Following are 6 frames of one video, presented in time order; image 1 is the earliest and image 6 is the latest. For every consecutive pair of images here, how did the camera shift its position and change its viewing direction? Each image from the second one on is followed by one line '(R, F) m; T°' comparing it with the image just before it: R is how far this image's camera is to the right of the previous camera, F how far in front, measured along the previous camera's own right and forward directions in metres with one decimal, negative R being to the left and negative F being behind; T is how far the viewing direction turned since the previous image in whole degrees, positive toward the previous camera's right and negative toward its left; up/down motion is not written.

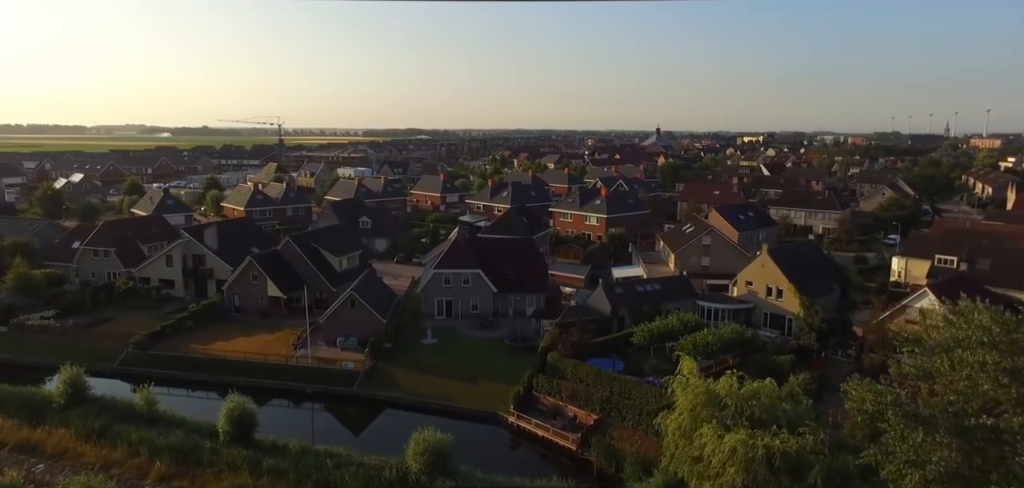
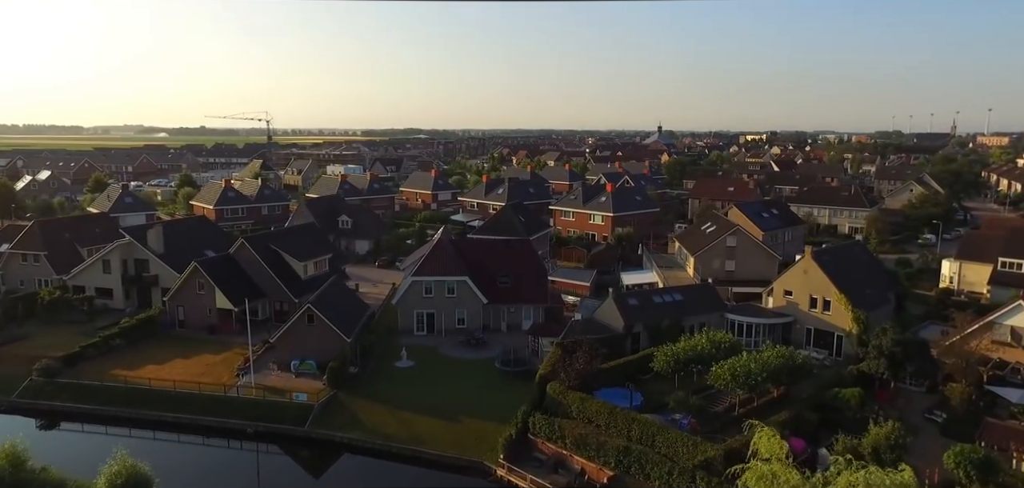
(+0.4, +6.5) m; 0°
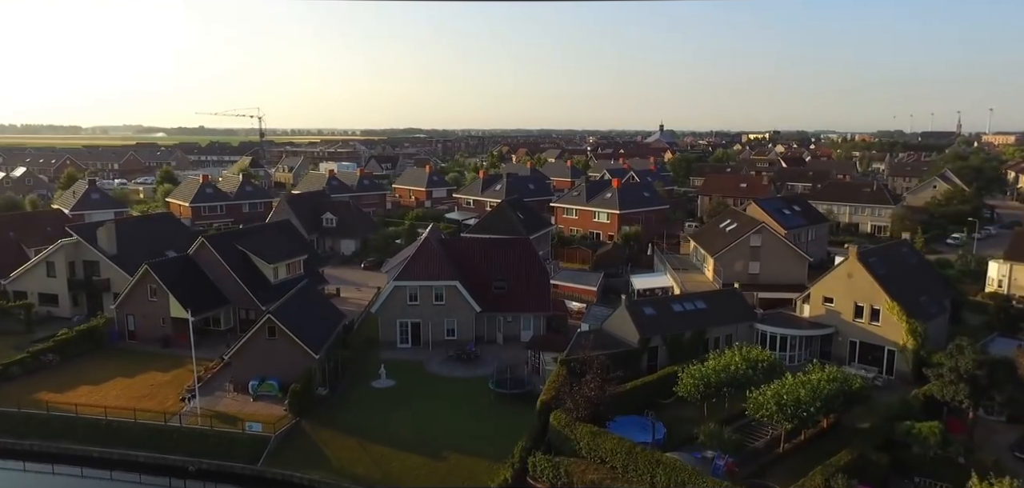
(+0.1, +4.5) m; 0°
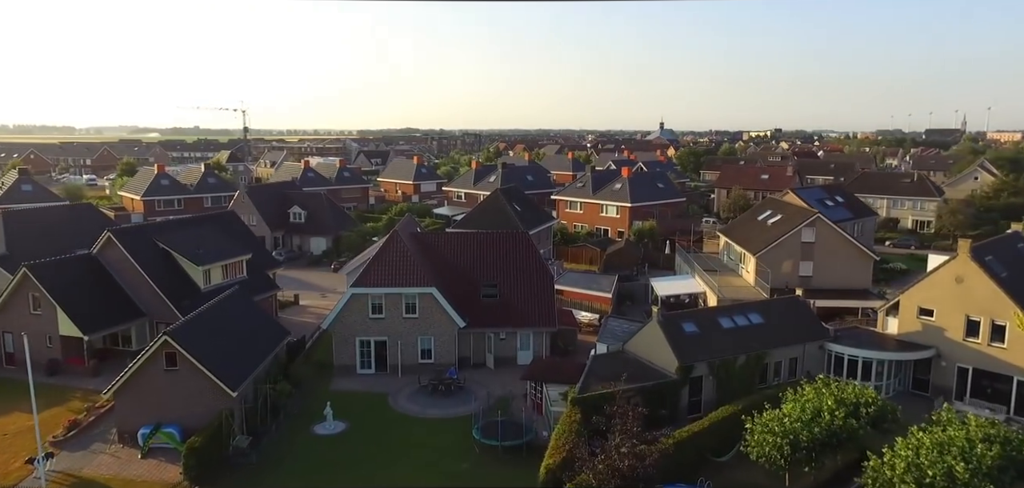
(+0.2, +7.3) m; 0°
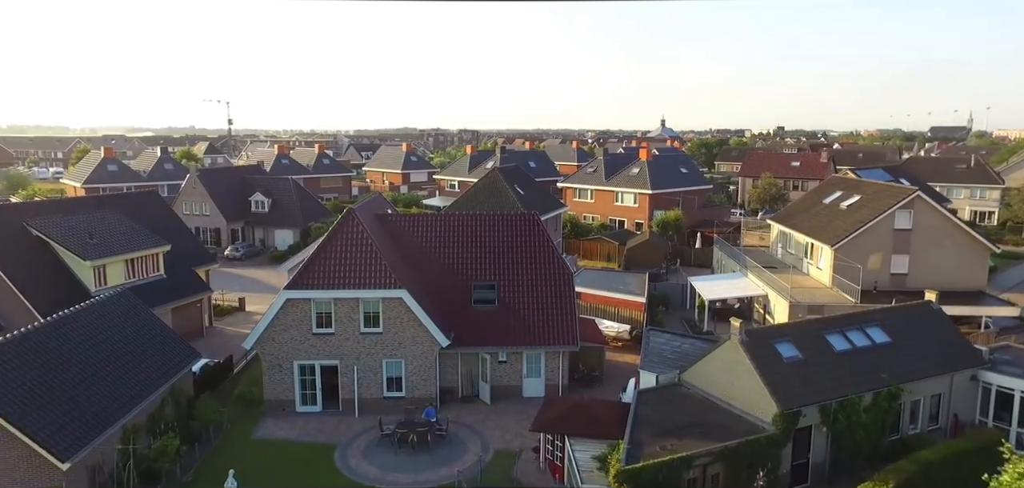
(-0.1, +7.3) m; 0°
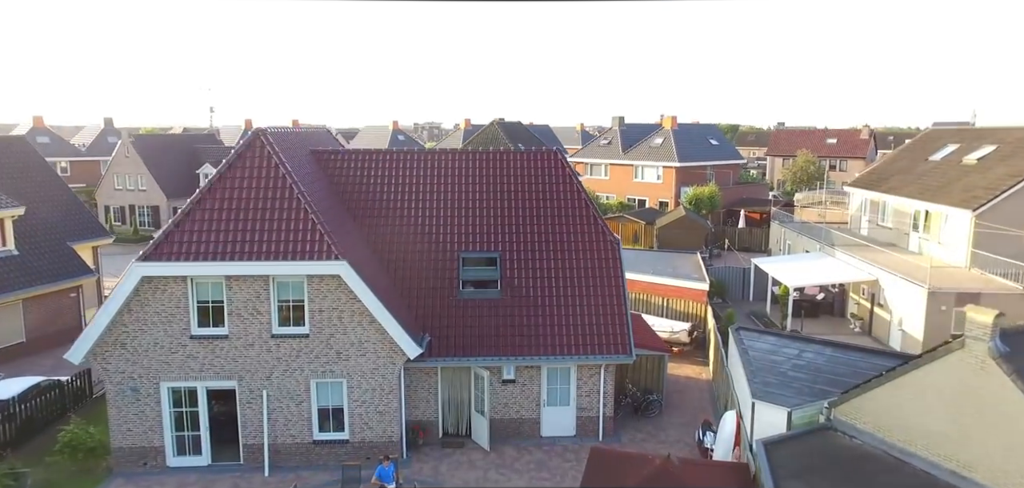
(-0.3, +7.0) m; 0°
